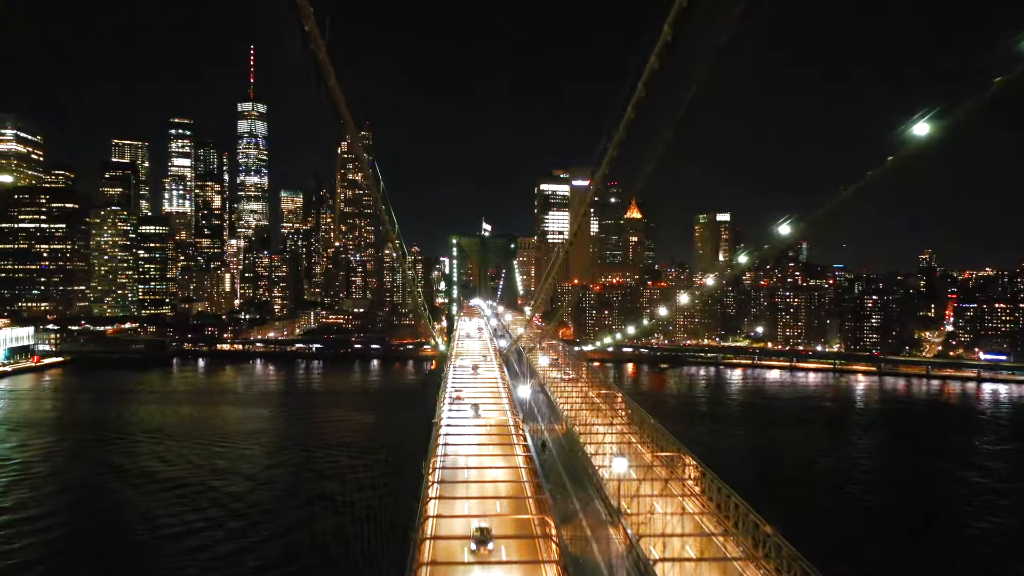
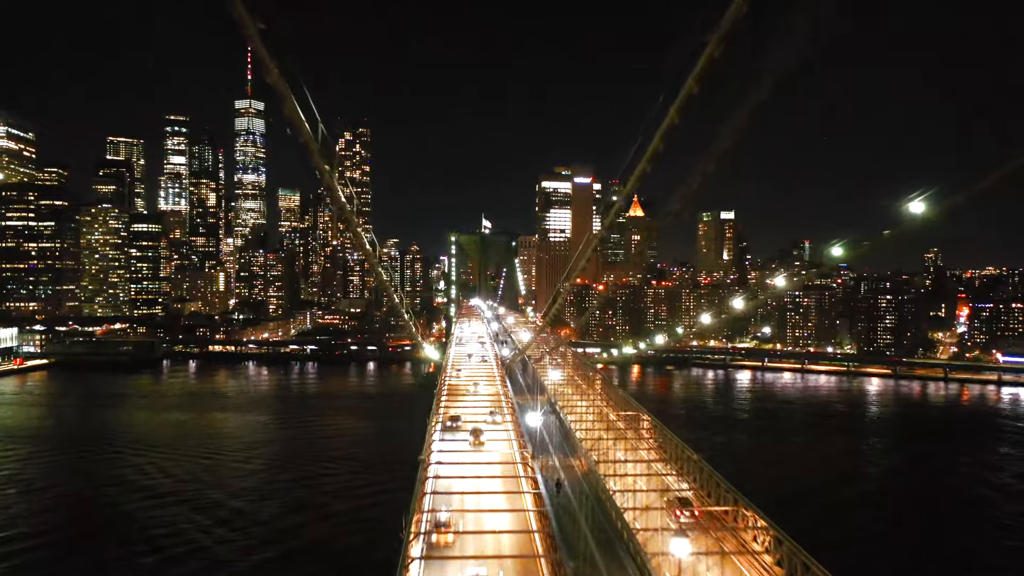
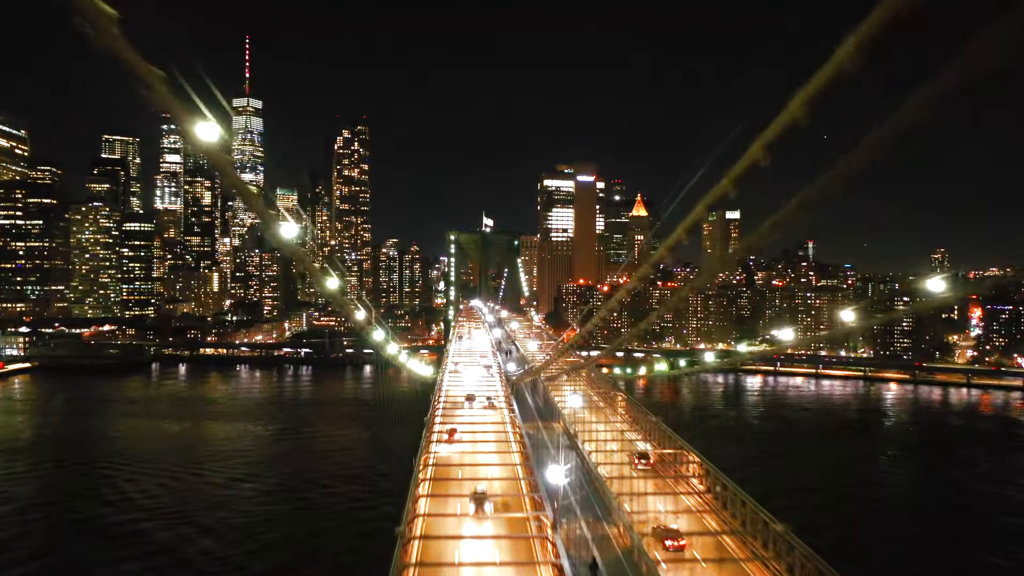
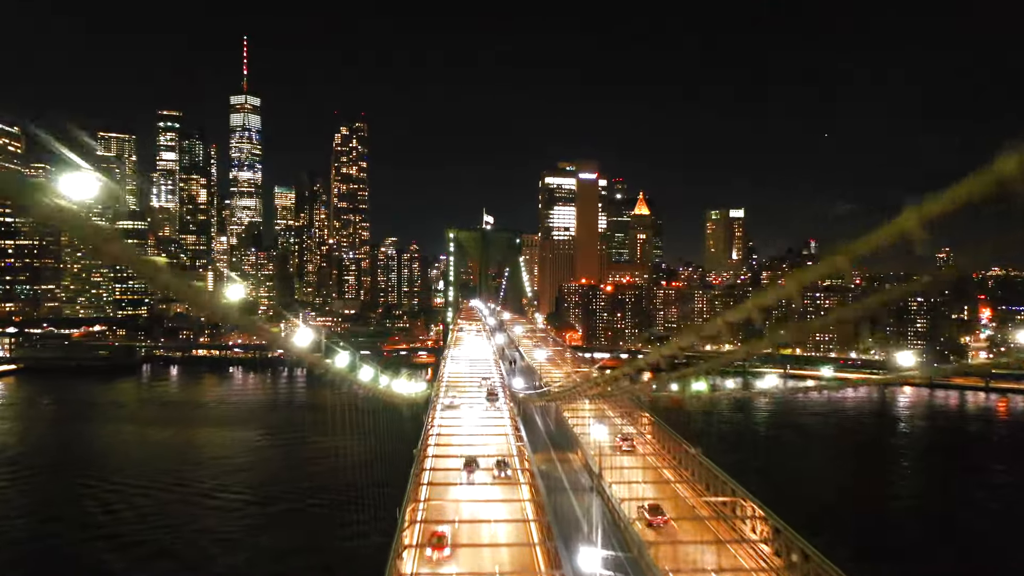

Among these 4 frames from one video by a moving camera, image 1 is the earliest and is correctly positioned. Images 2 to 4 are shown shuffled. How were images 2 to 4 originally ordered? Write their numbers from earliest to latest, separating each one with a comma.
2, 3, 4
